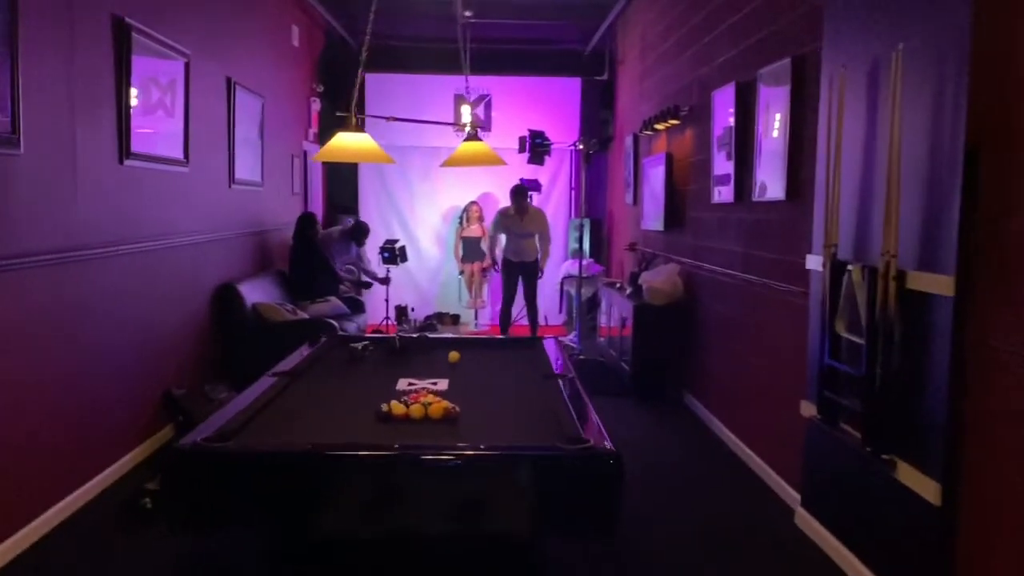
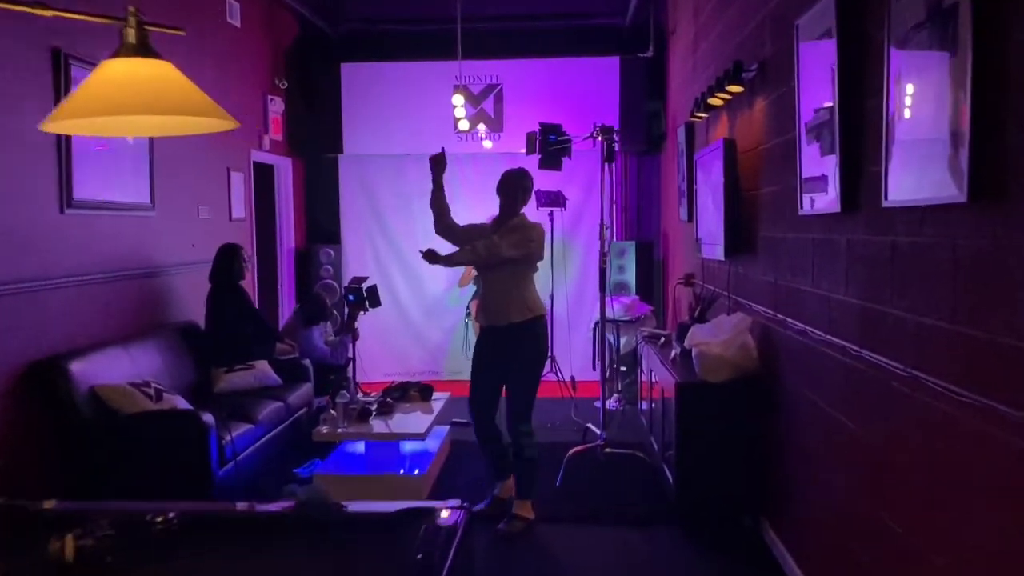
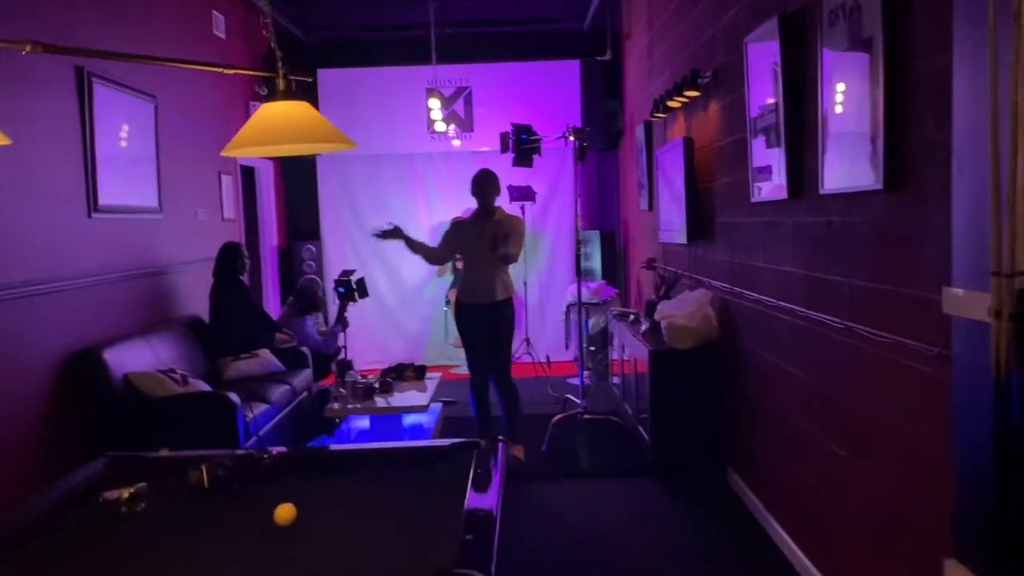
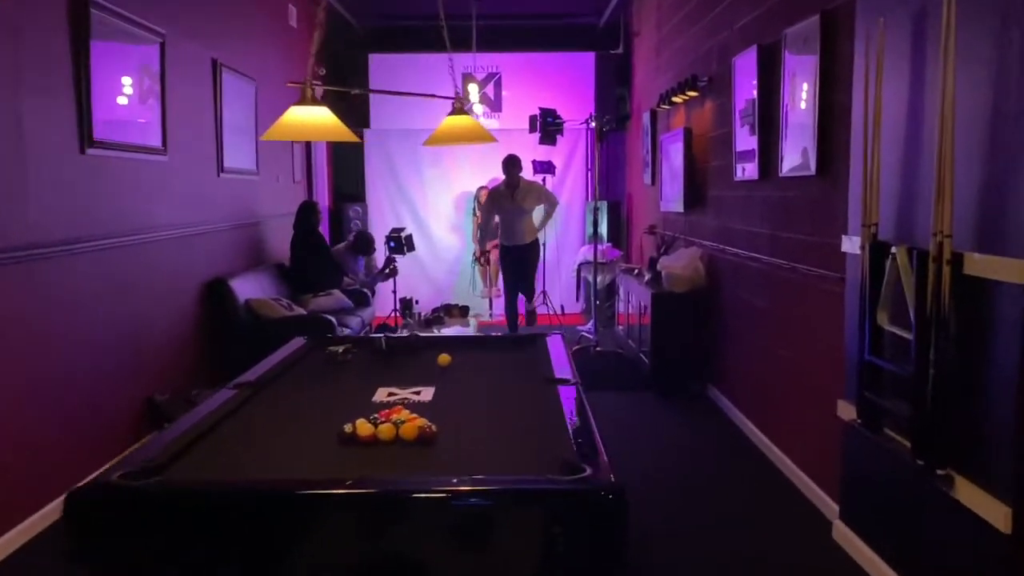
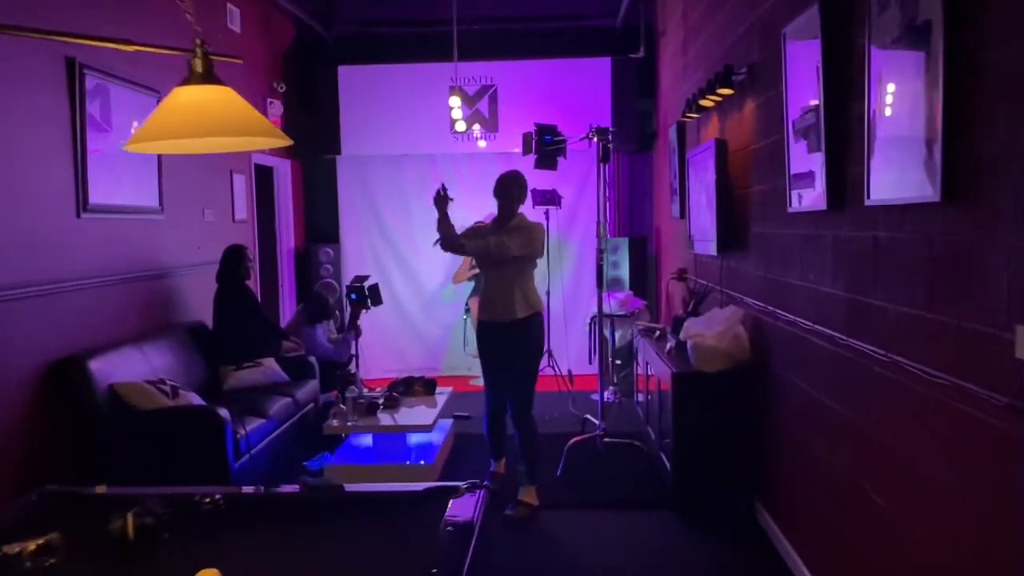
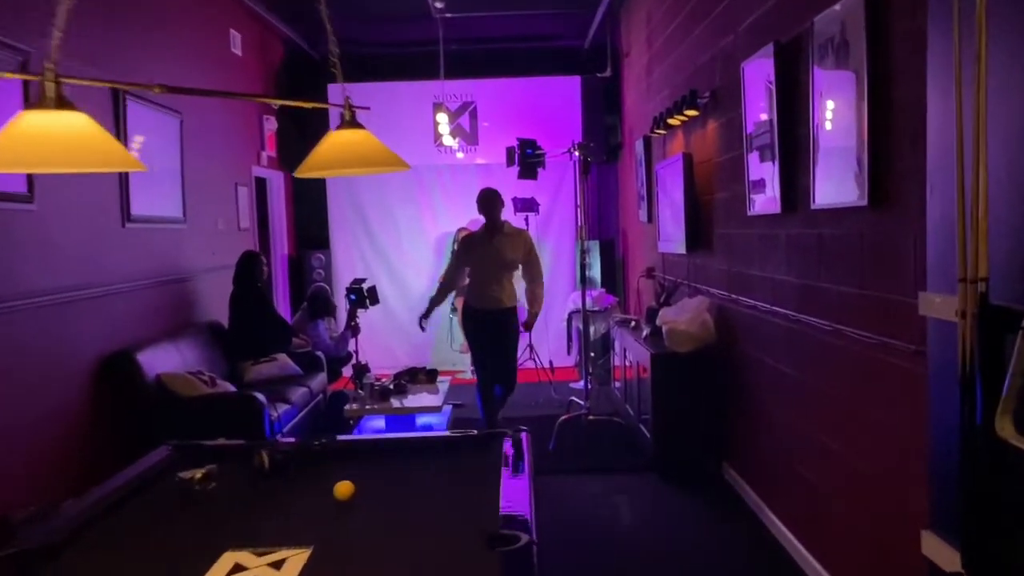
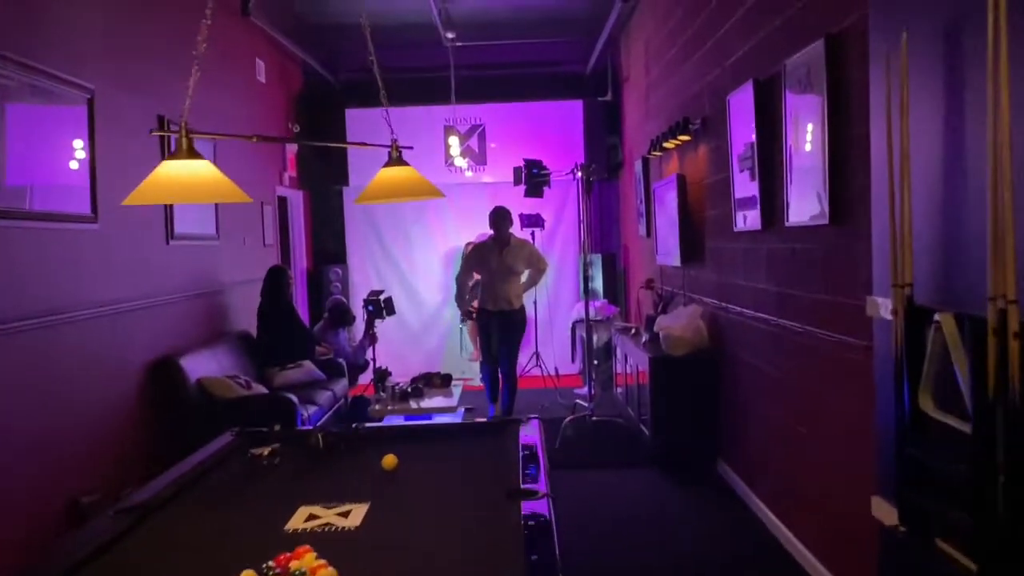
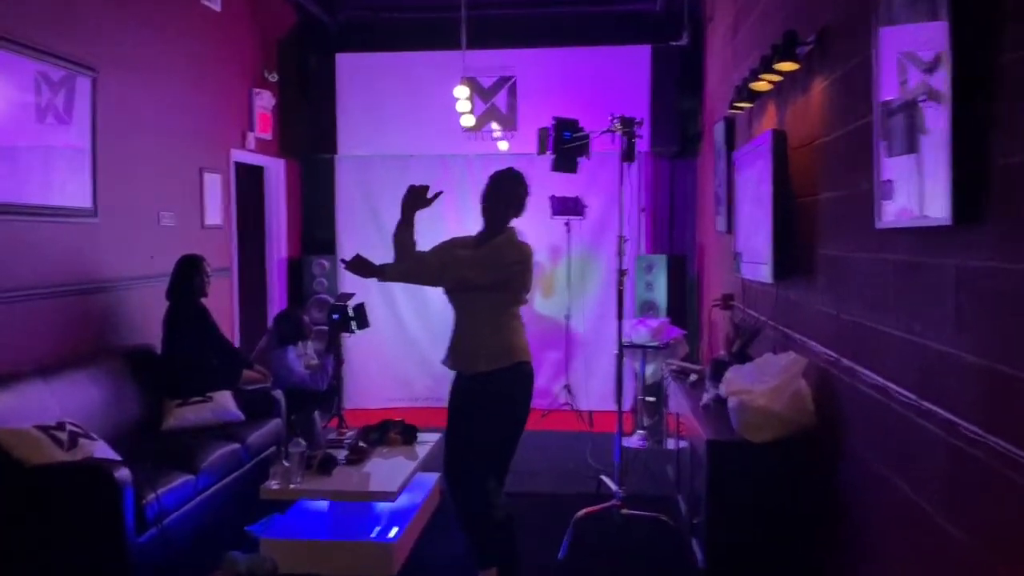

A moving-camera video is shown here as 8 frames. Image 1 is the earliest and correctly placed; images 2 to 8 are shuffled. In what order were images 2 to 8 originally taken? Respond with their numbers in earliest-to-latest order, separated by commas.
4, 7, 6, 3, 5, 2, 8
